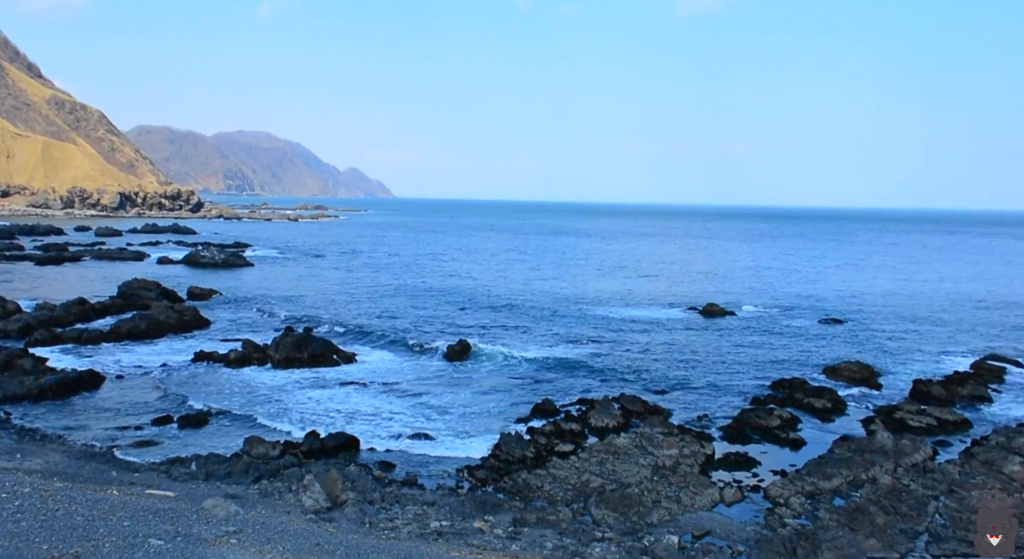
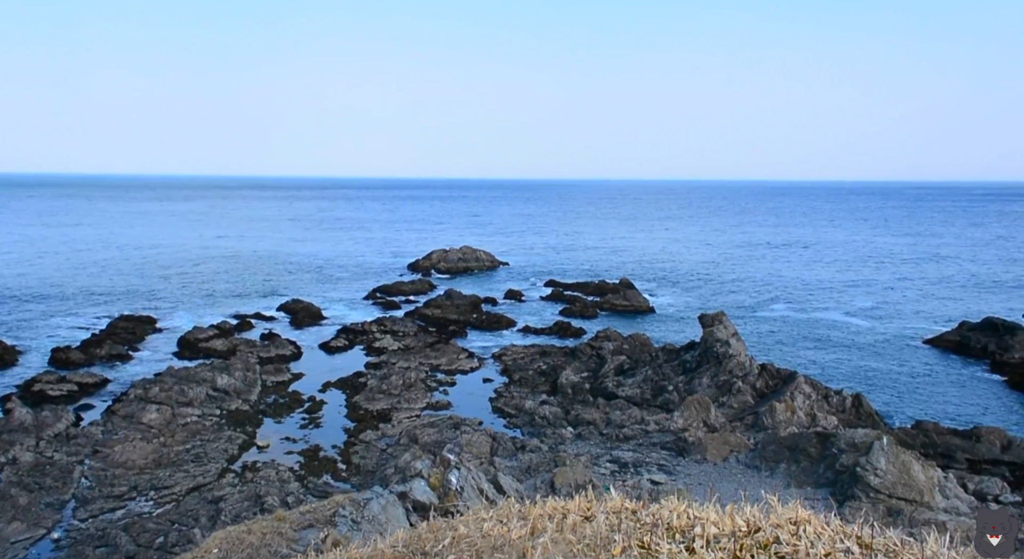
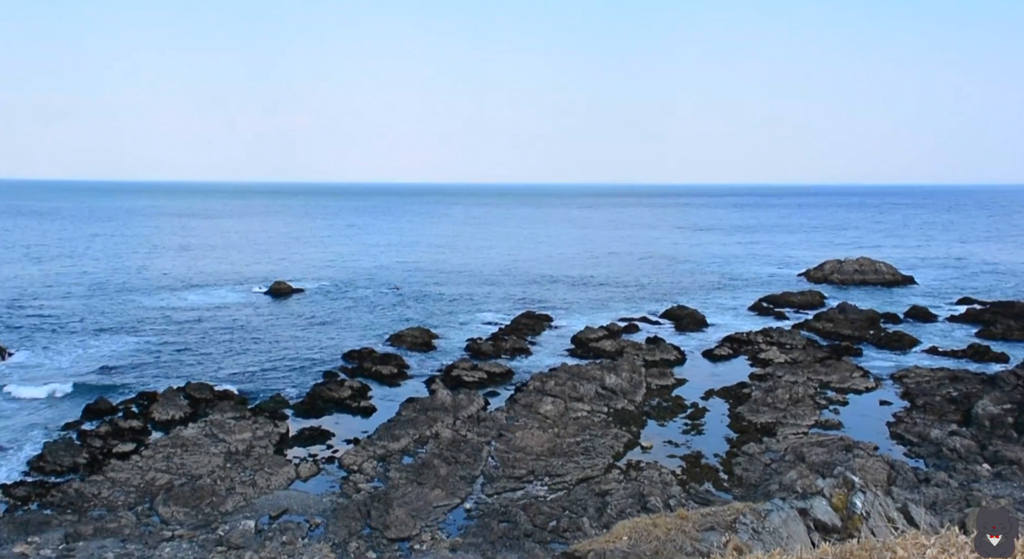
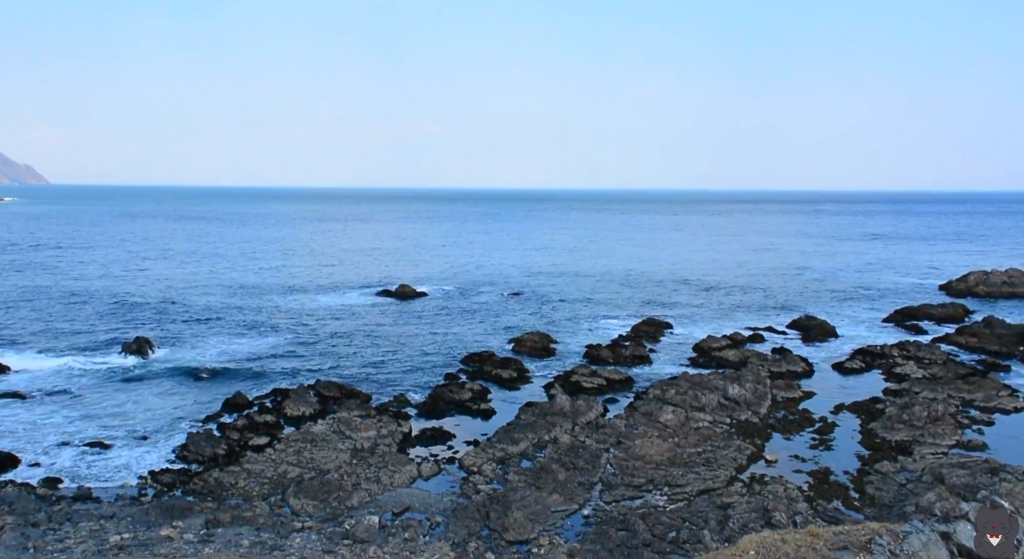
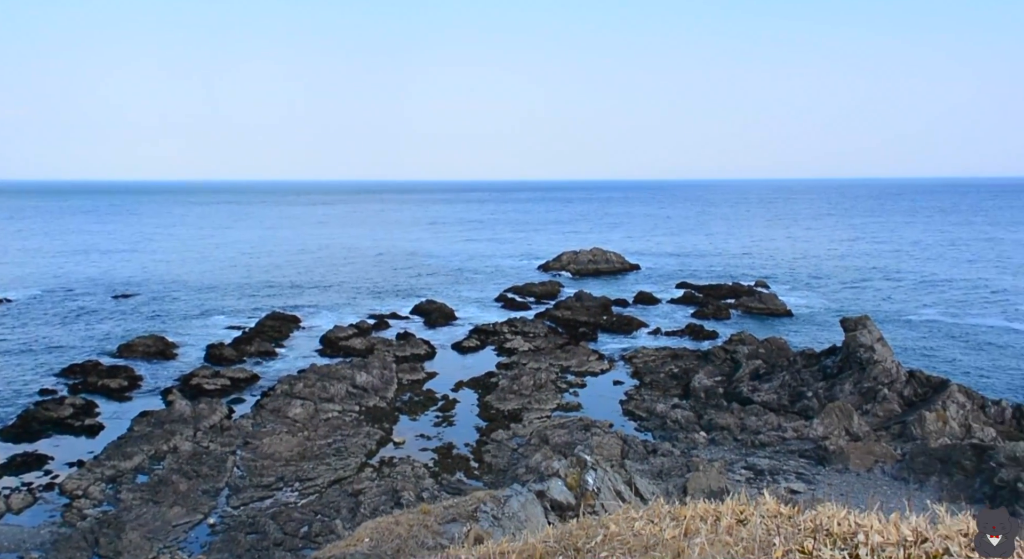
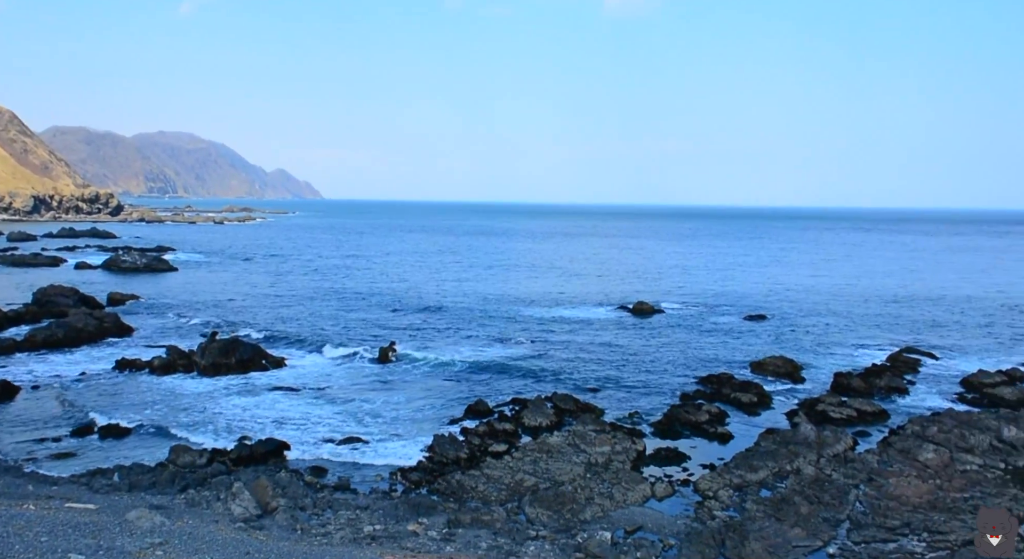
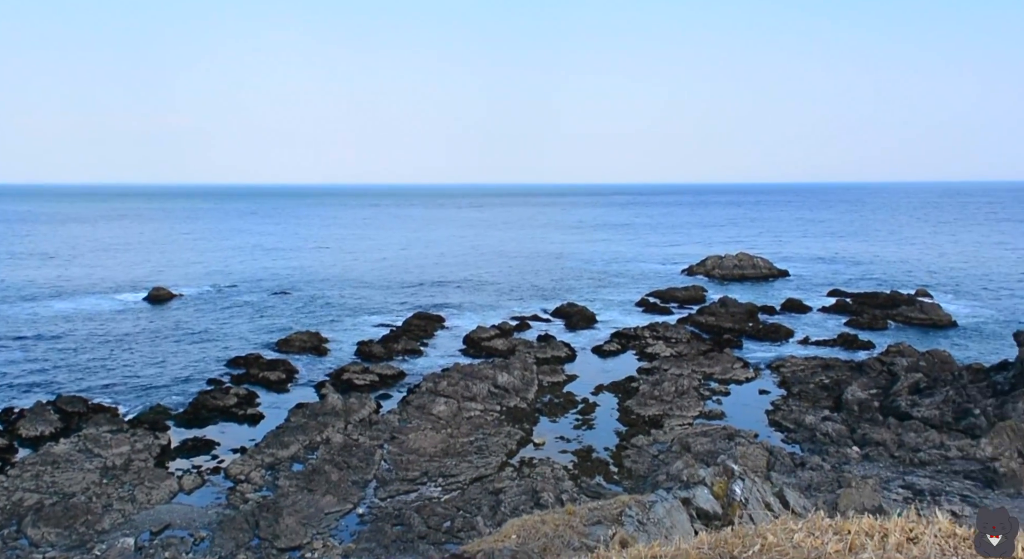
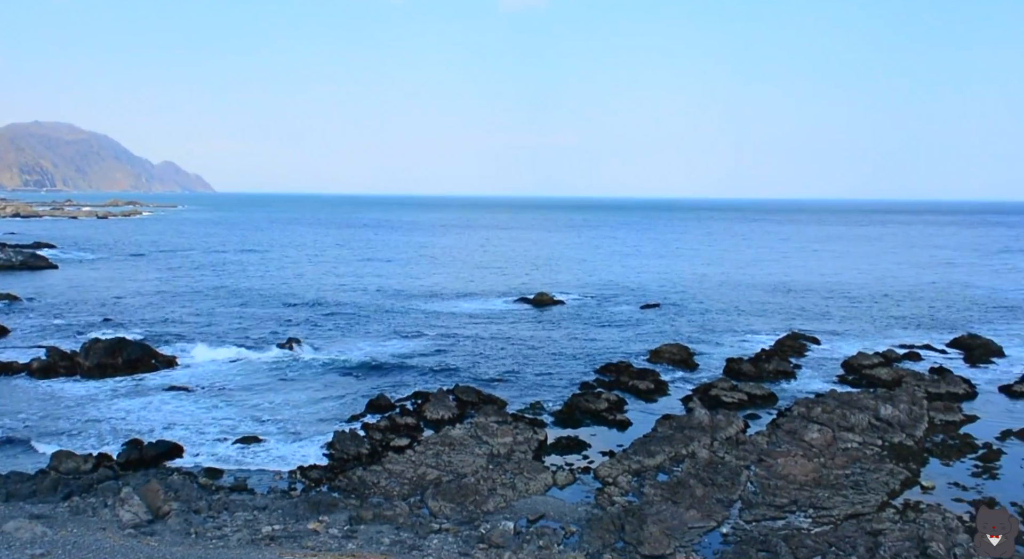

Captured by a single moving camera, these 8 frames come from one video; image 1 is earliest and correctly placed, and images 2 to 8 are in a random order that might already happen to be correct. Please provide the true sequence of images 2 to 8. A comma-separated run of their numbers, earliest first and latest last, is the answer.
6, 8, 4, 3, 7, 5, 2
